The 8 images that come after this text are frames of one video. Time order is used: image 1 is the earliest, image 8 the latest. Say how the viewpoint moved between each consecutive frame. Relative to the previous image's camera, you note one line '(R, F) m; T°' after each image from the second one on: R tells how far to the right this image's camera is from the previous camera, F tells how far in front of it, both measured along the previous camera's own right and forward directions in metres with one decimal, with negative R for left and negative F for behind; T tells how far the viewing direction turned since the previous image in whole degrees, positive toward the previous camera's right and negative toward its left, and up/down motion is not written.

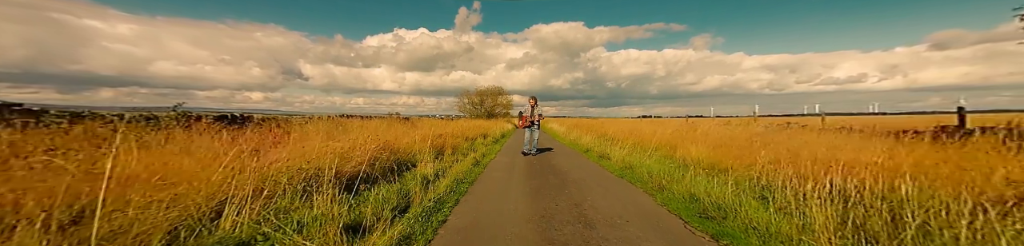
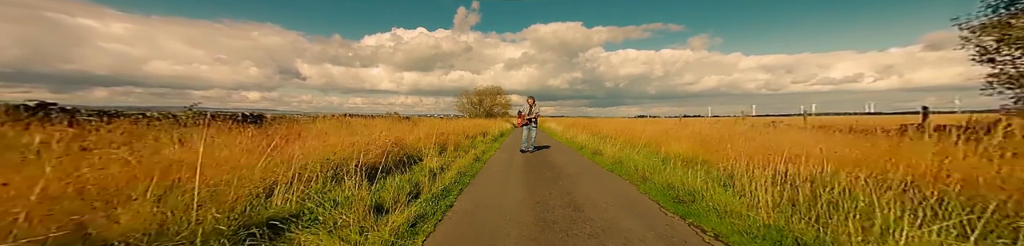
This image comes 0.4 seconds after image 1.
(0.0, -0.7) m; 0°
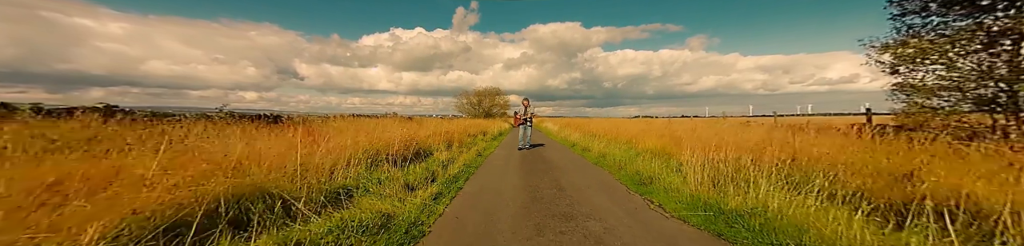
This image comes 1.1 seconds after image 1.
(0.0, -1.4) m; 0°
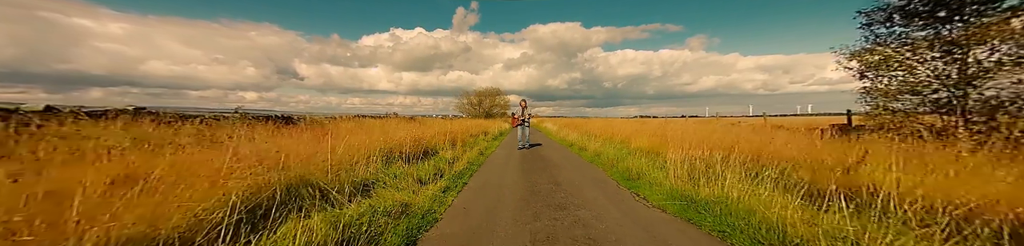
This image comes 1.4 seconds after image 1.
(0.0, -0.7) m; 0°
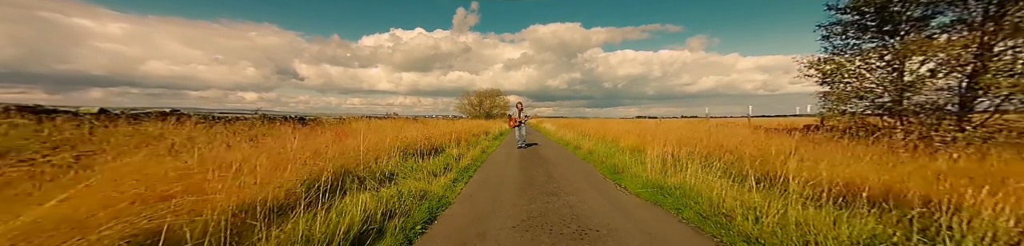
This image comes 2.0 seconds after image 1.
(0.0, -1.1) m; 0°
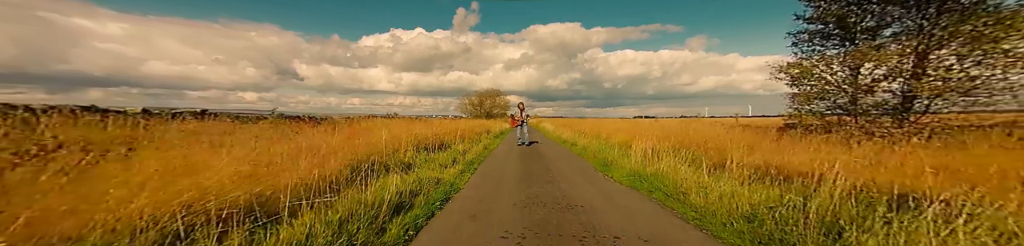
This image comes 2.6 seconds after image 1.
(0.0, -1.0) m; 0°
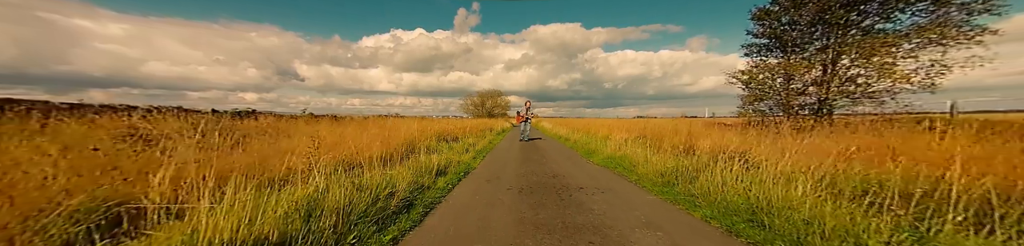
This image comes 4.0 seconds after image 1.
(-0.1, -2.2) m; 0°
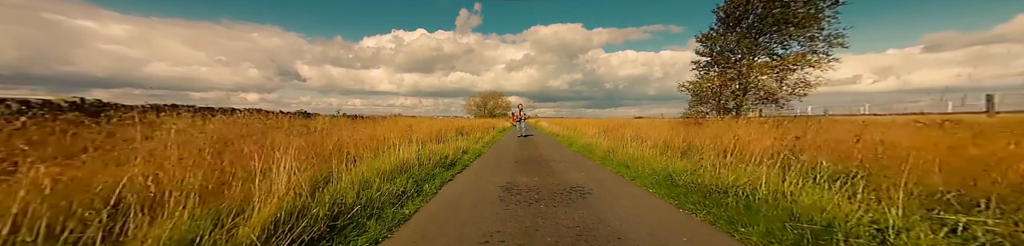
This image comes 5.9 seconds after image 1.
(+0.1, -3.6) m; 0°
